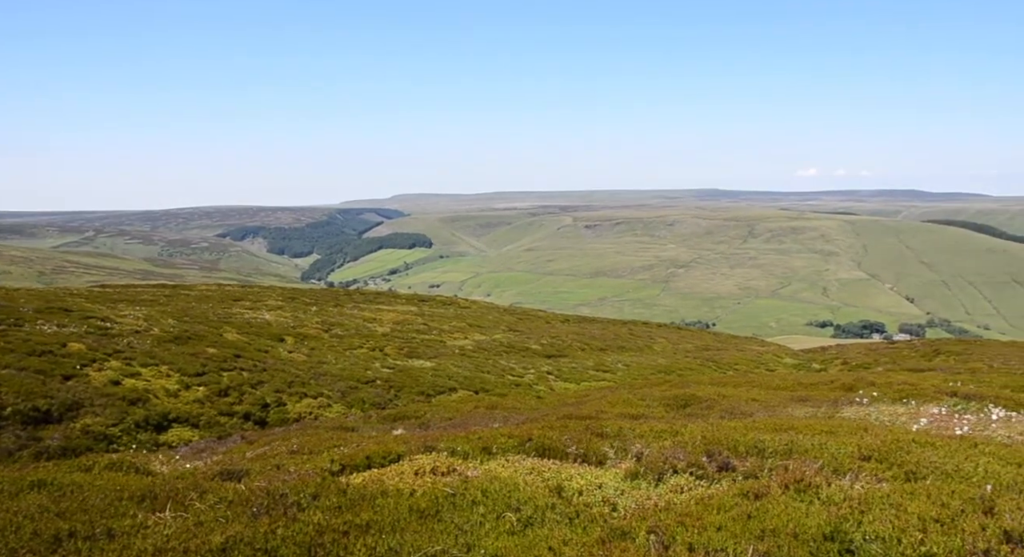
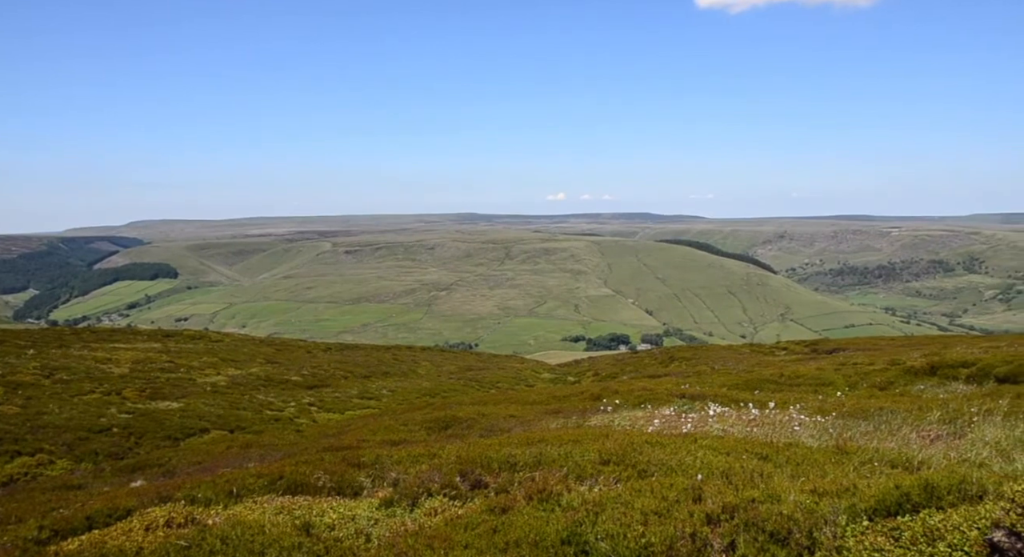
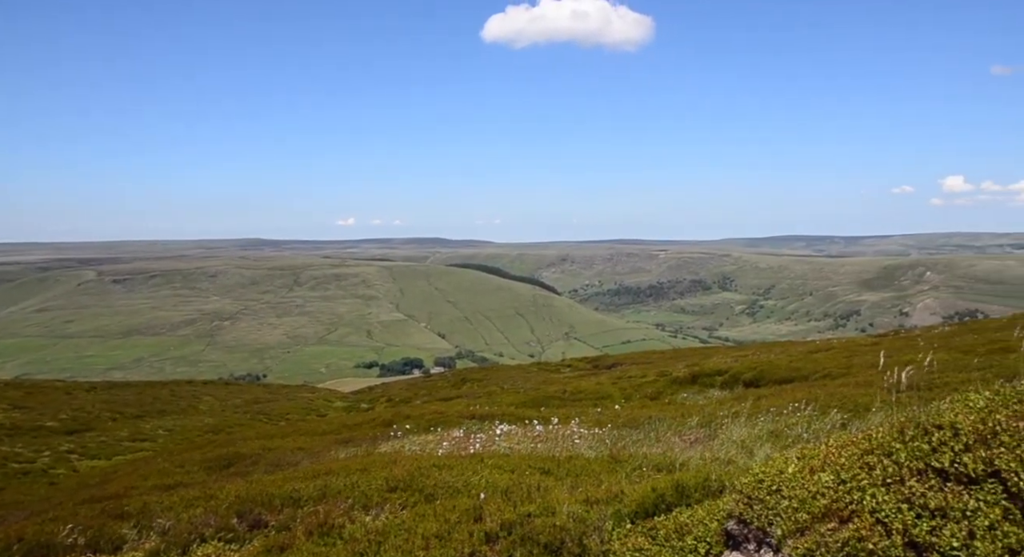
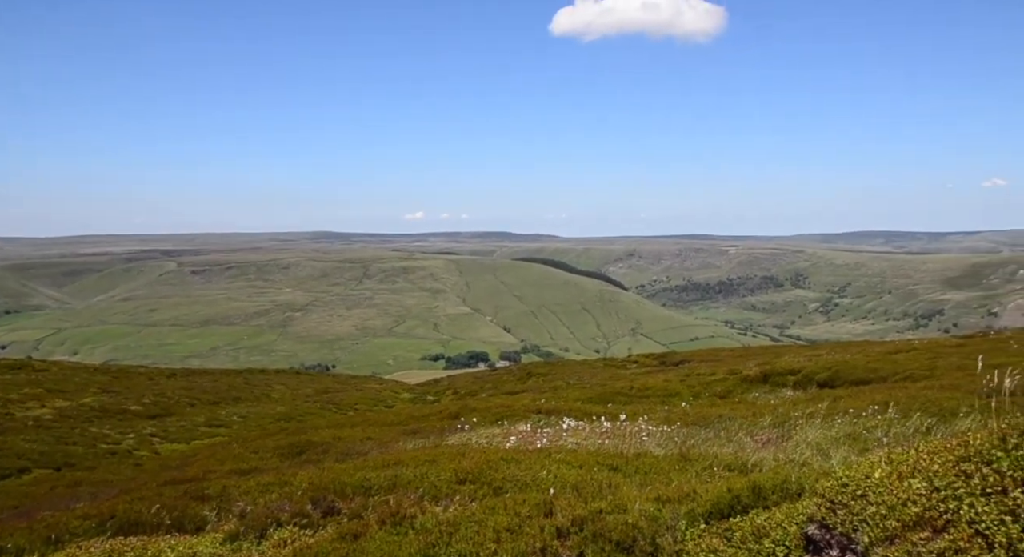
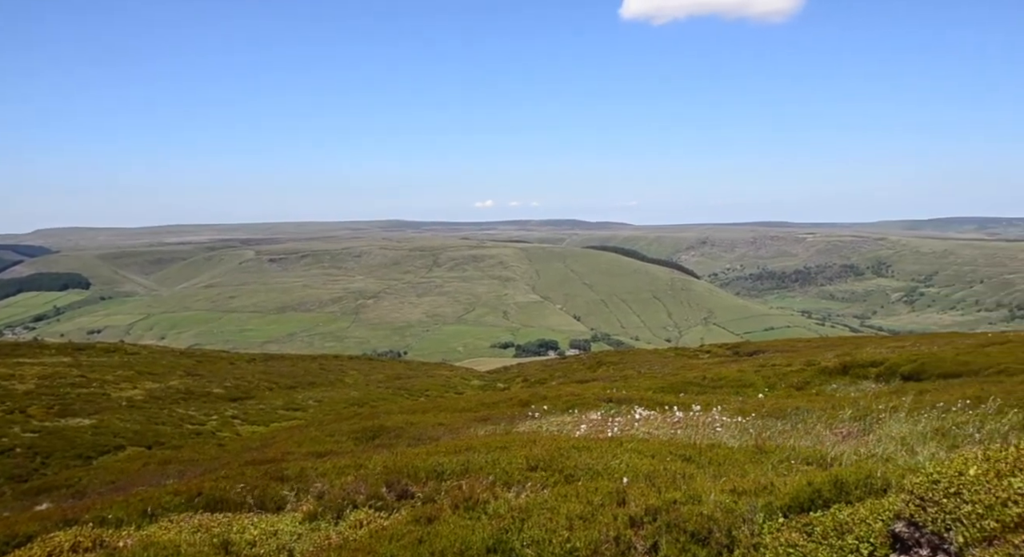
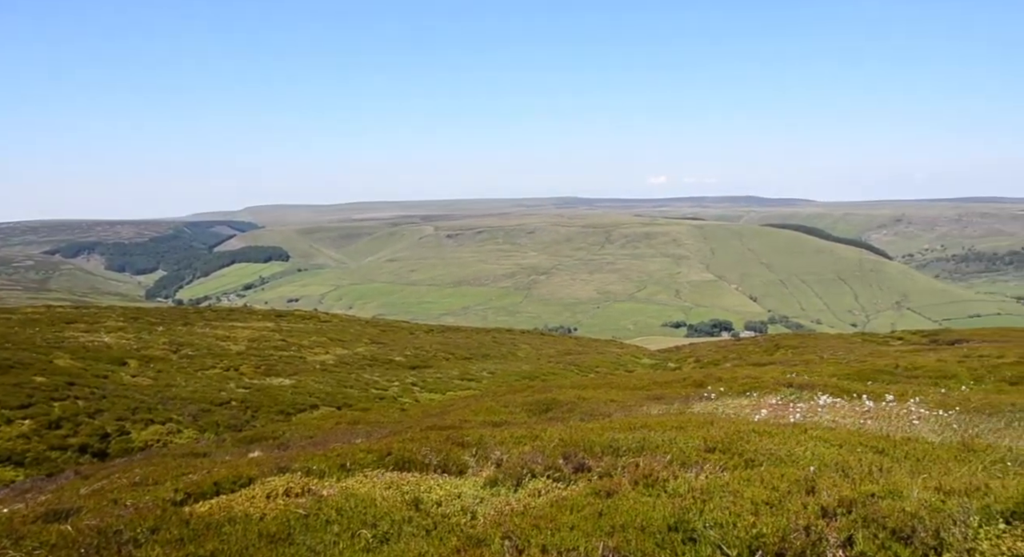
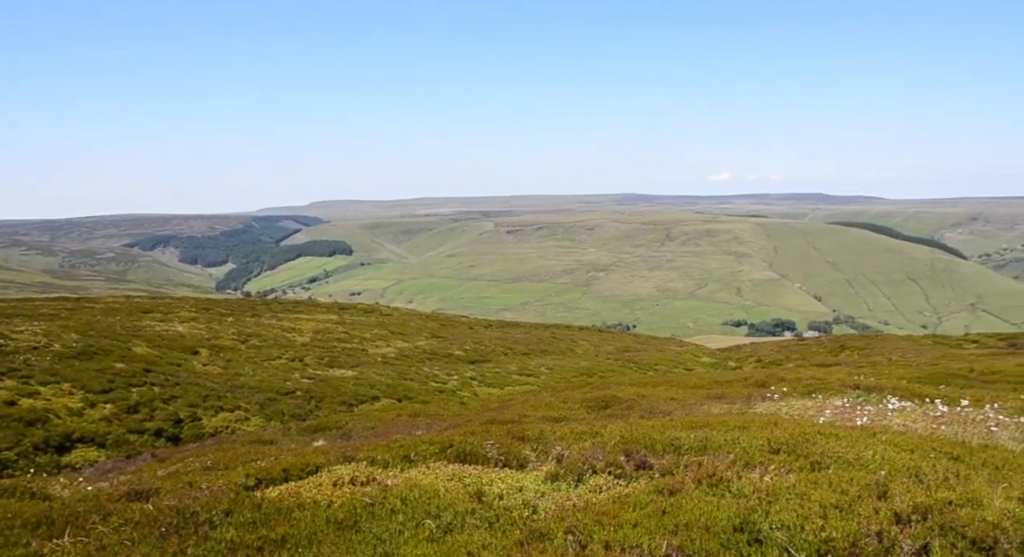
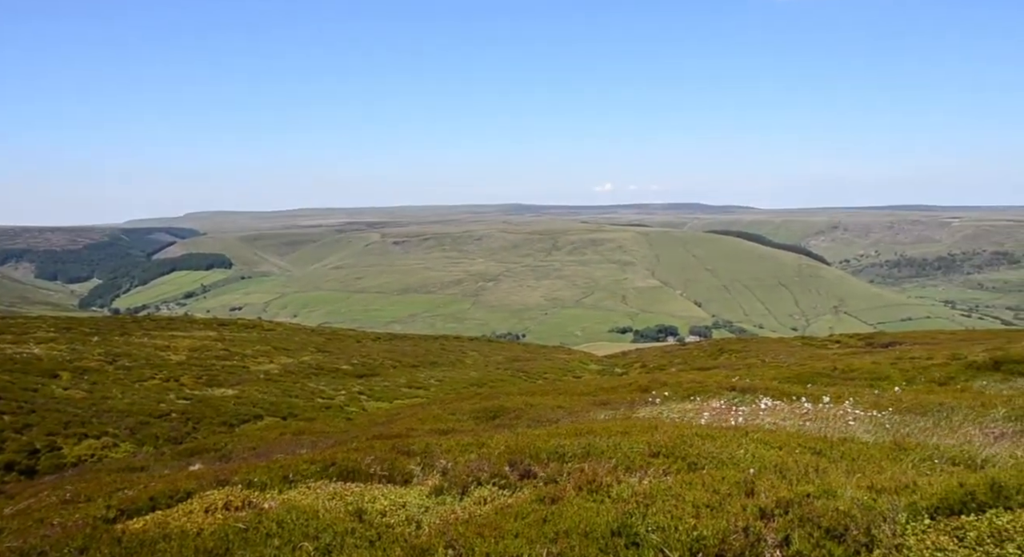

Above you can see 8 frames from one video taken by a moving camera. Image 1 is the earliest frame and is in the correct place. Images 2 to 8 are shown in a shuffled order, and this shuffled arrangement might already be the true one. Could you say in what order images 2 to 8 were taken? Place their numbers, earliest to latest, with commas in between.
7, 6, 8, 2, 5, 4, 3
